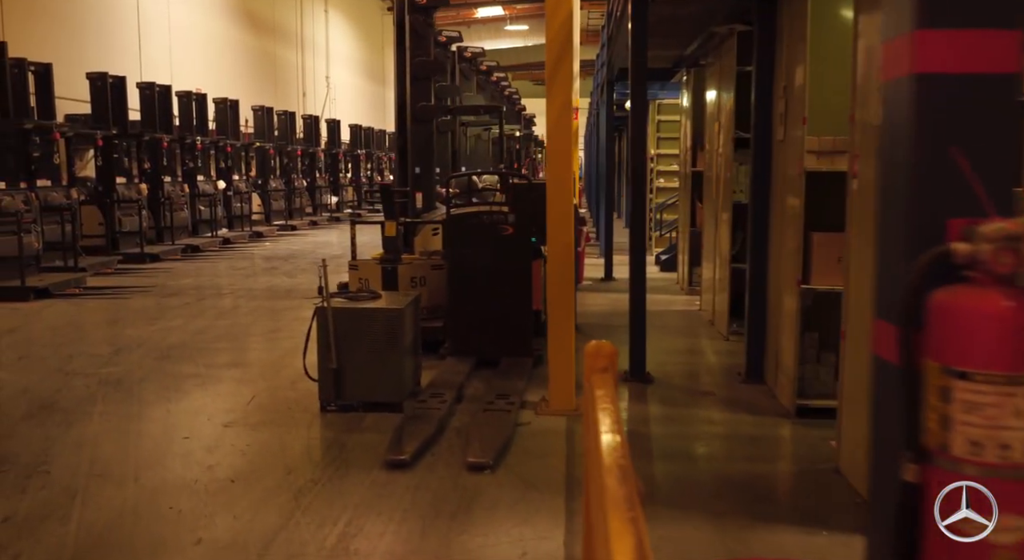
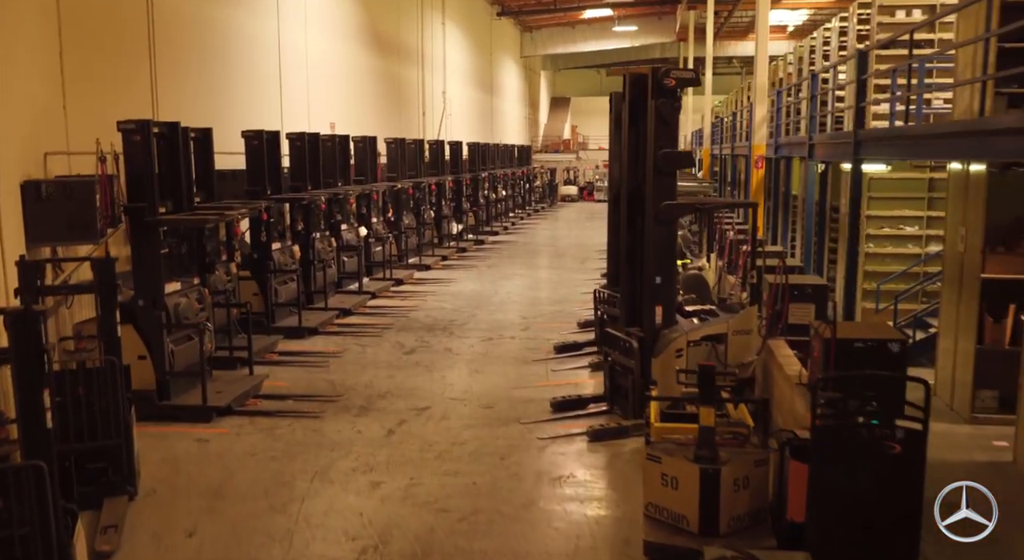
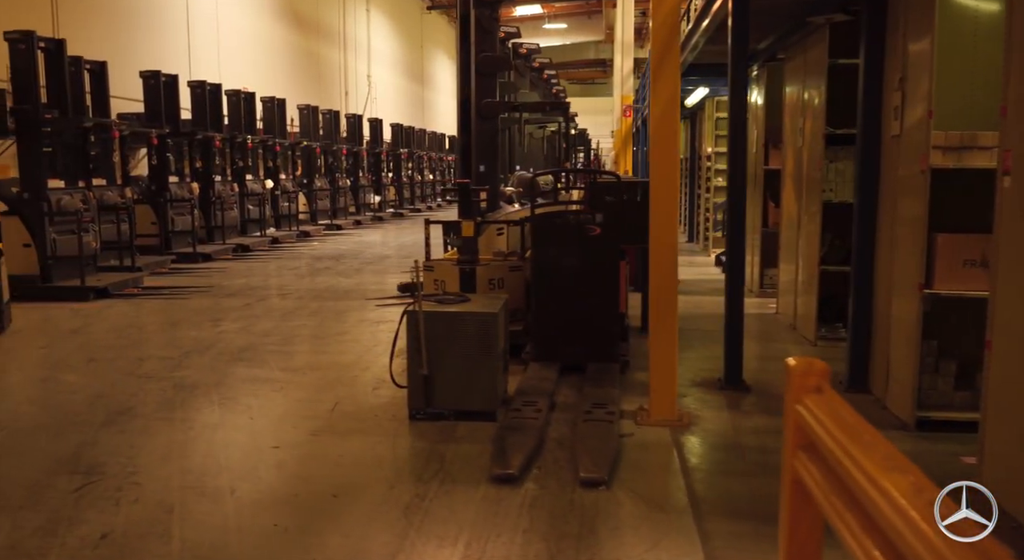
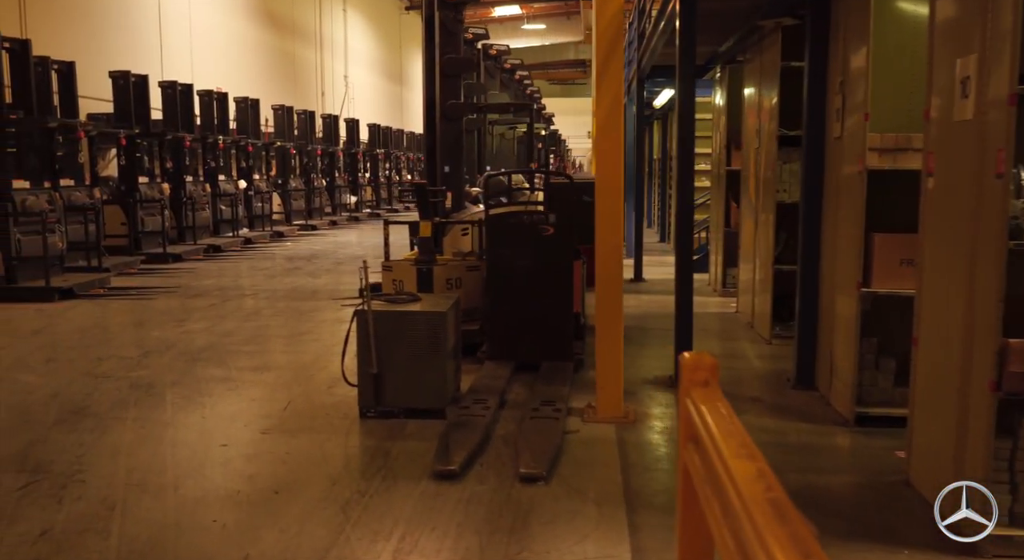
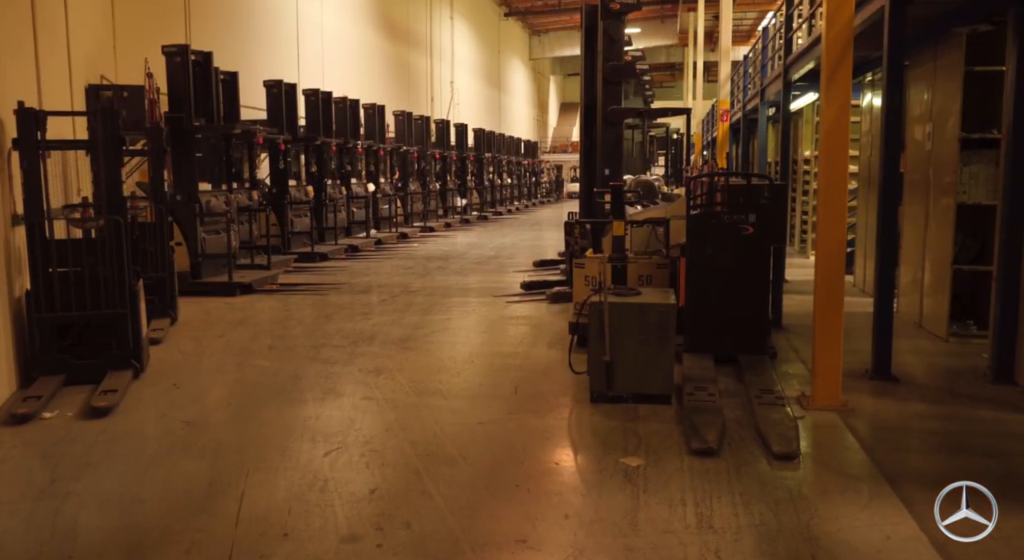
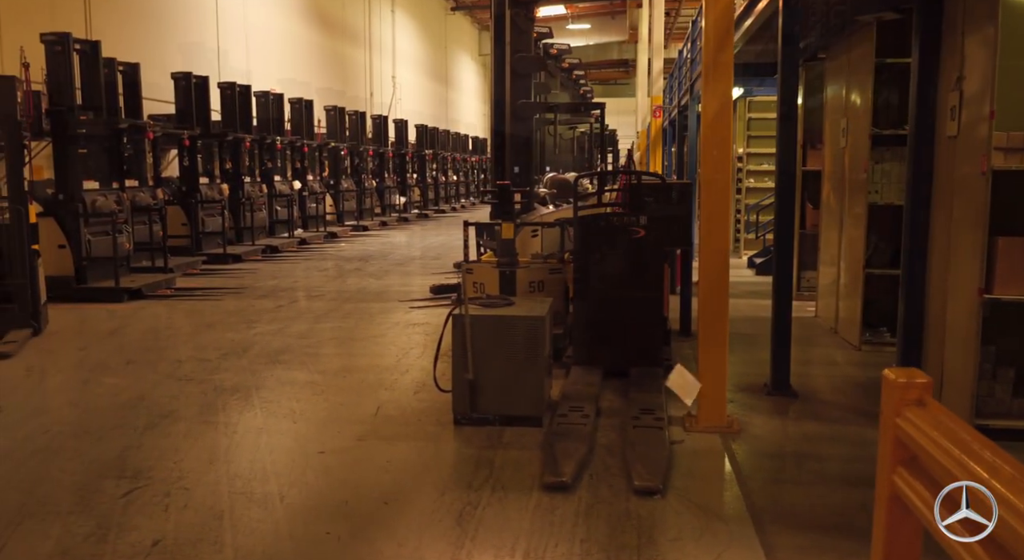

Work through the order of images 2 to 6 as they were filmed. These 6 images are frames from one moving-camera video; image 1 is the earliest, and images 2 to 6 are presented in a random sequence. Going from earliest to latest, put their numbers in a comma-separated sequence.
4, 3, 6, 5, 2
